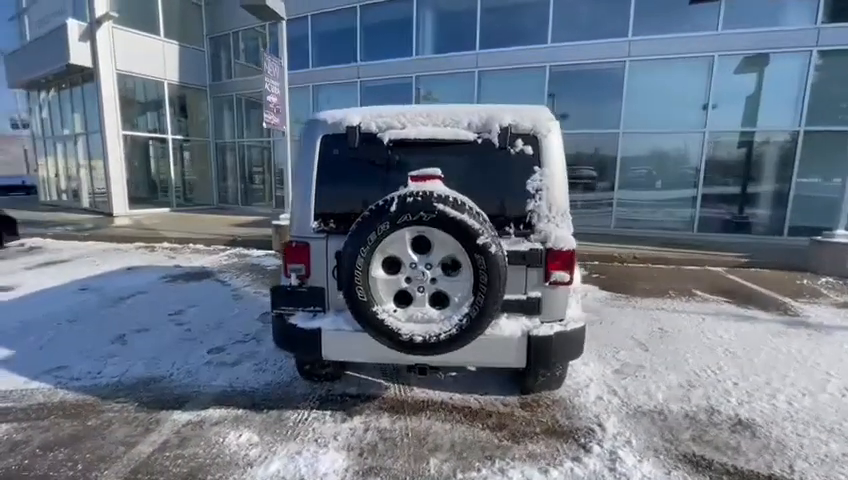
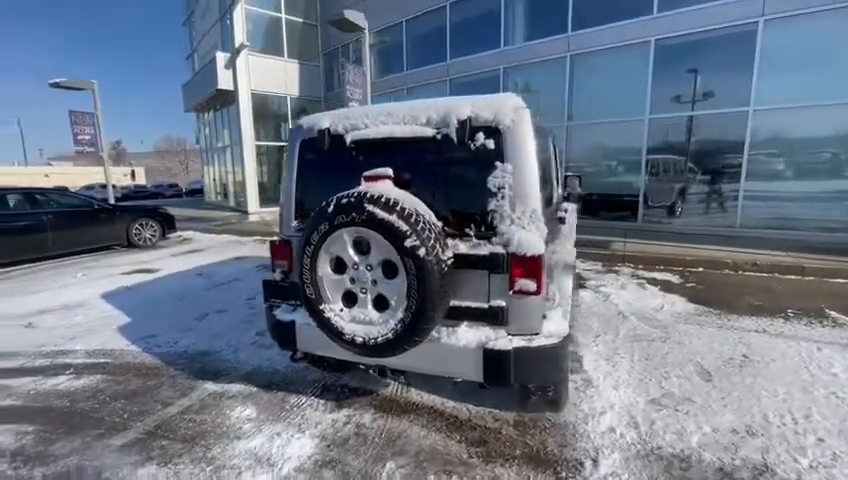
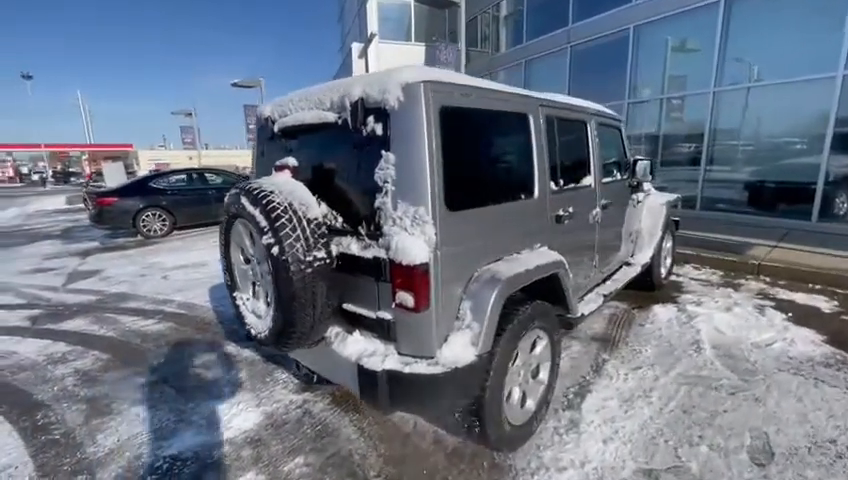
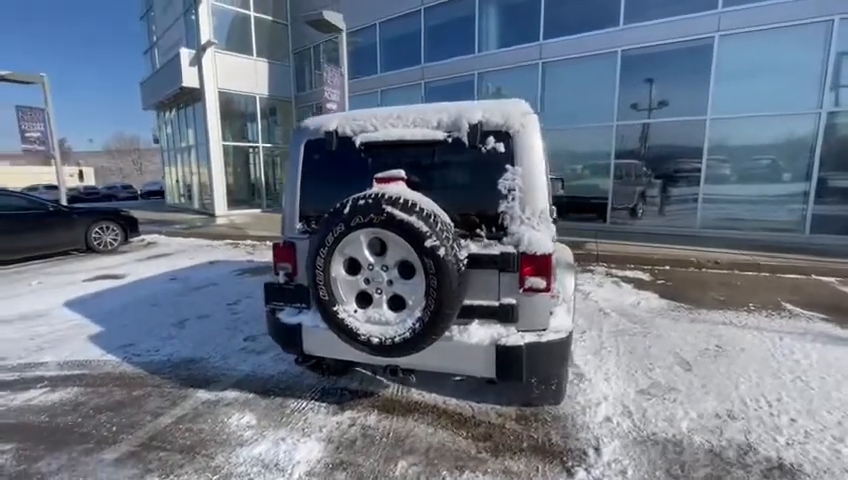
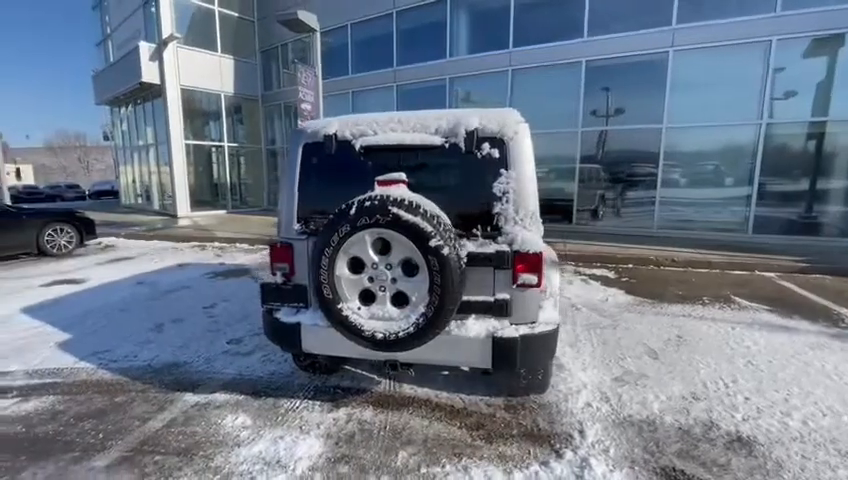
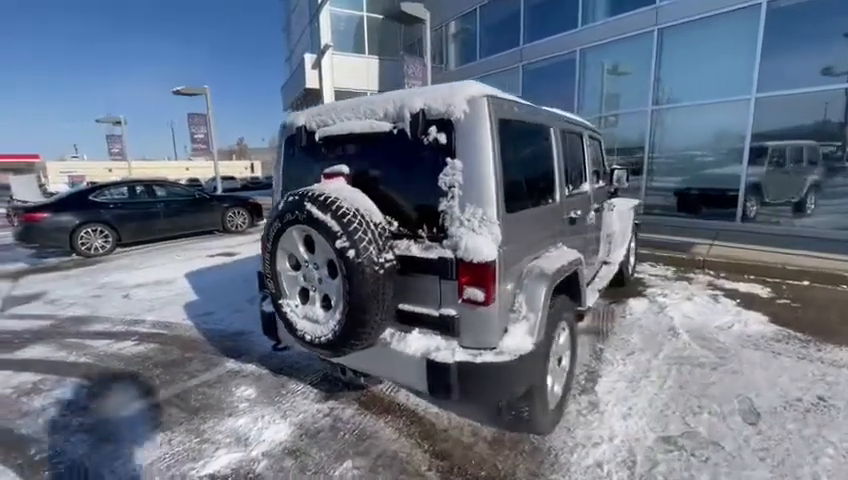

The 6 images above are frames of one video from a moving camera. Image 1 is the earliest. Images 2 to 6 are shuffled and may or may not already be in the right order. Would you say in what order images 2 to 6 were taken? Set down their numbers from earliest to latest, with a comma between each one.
5, 4, 2, 6, 3
